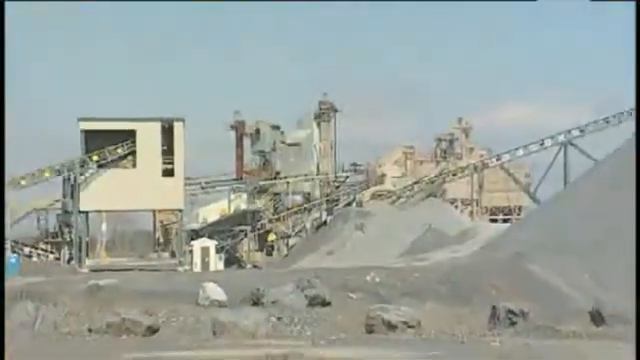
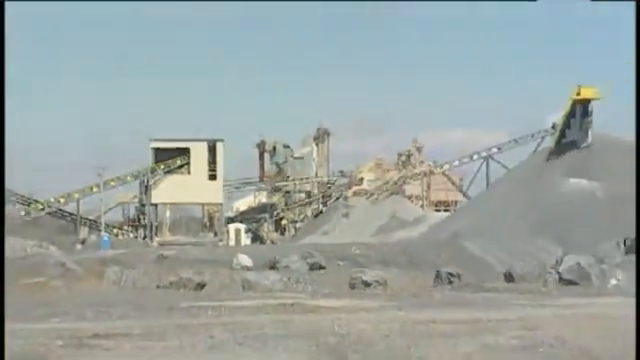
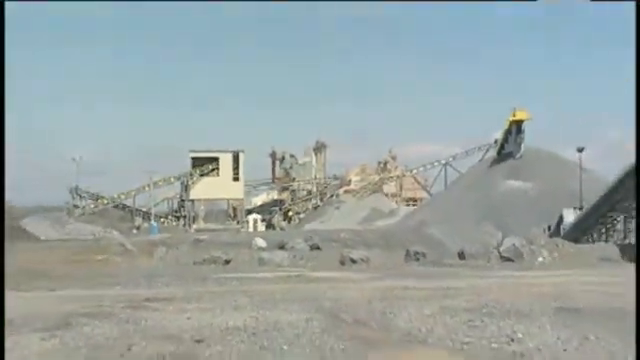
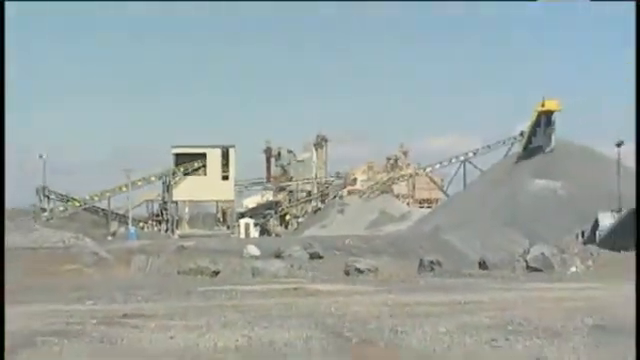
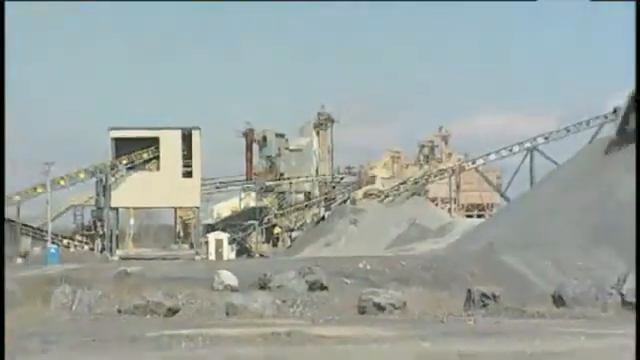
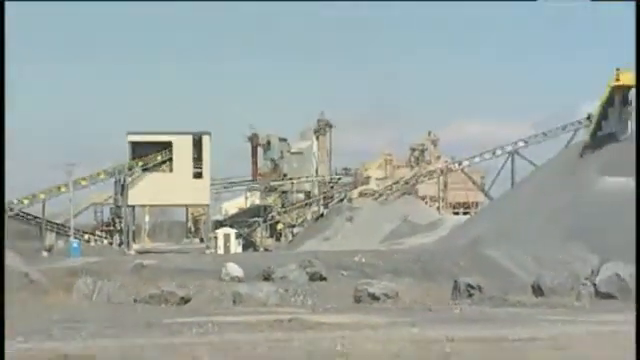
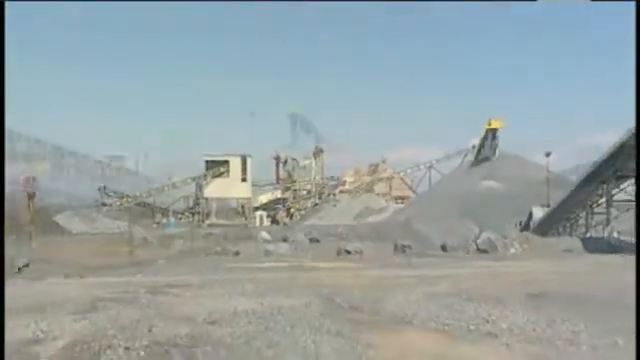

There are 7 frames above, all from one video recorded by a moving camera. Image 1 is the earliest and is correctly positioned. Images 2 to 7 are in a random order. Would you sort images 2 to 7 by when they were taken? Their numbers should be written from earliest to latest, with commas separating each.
5, 6, 2, 4, 3, 7
